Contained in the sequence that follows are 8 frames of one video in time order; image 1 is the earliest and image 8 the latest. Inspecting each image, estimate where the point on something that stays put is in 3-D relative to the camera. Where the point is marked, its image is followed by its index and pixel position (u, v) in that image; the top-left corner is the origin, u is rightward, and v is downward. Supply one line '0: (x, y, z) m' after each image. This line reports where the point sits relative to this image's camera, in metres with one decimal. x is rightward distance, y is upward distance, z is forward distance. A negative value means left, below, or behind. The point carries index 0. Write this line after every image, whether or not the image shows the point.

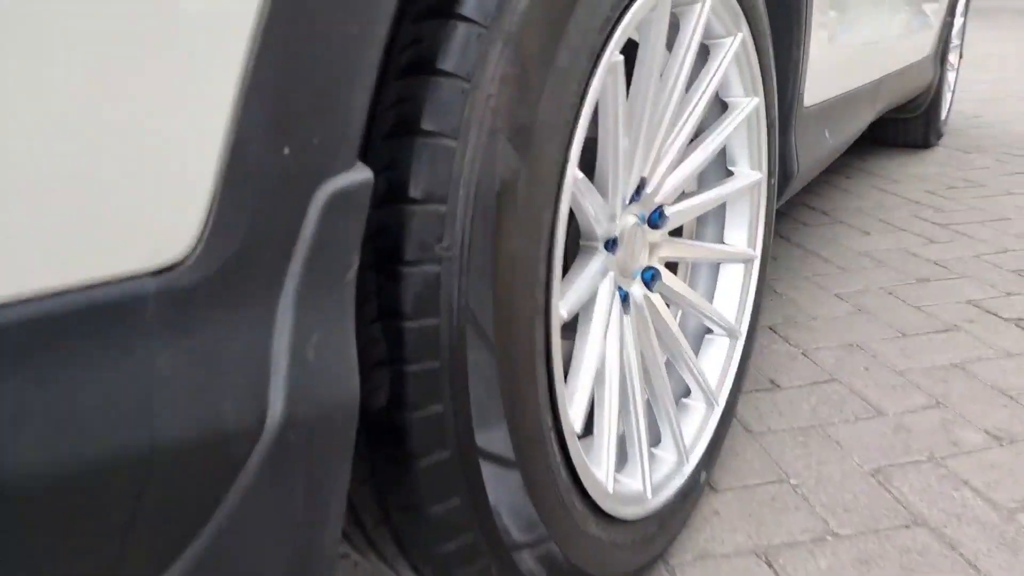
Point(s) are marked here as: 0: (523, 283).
0: (0.0, 0.0, +0.9) m
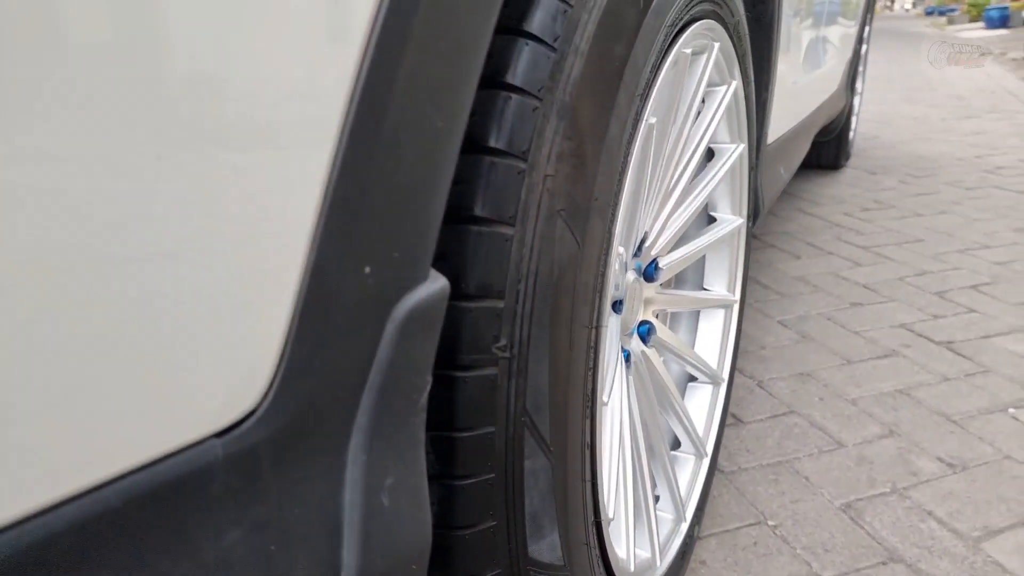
0: (+0.1, -0.1, +0.8) m
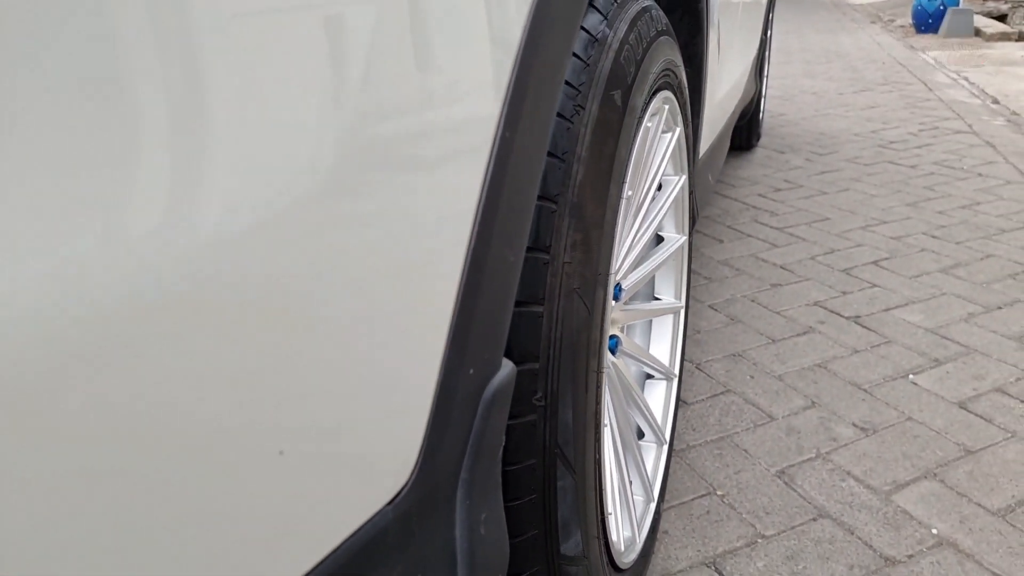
0: (+0.1, -0.2, +1.0) m
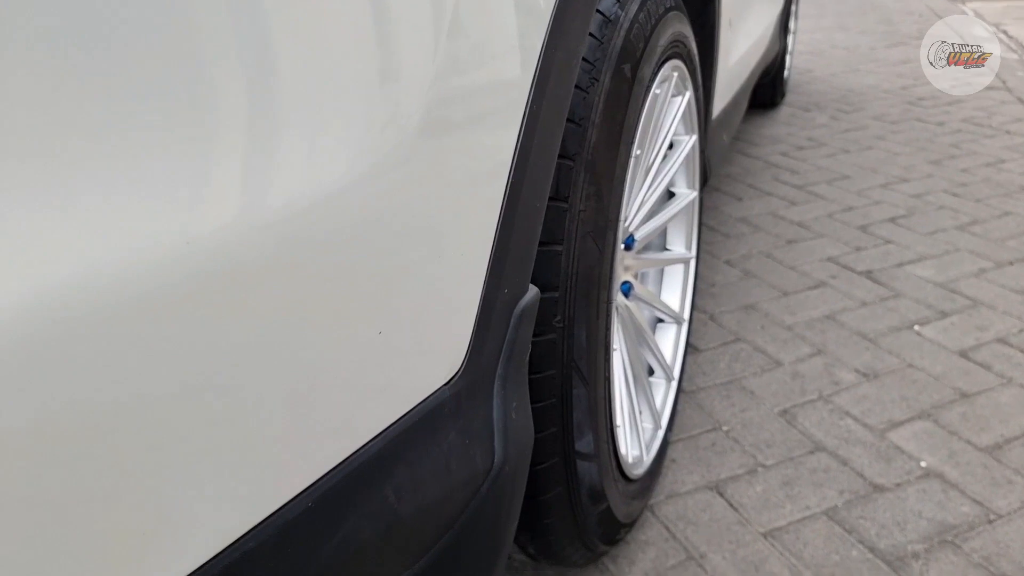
0: (+0.1, -0.1, +1.2) m
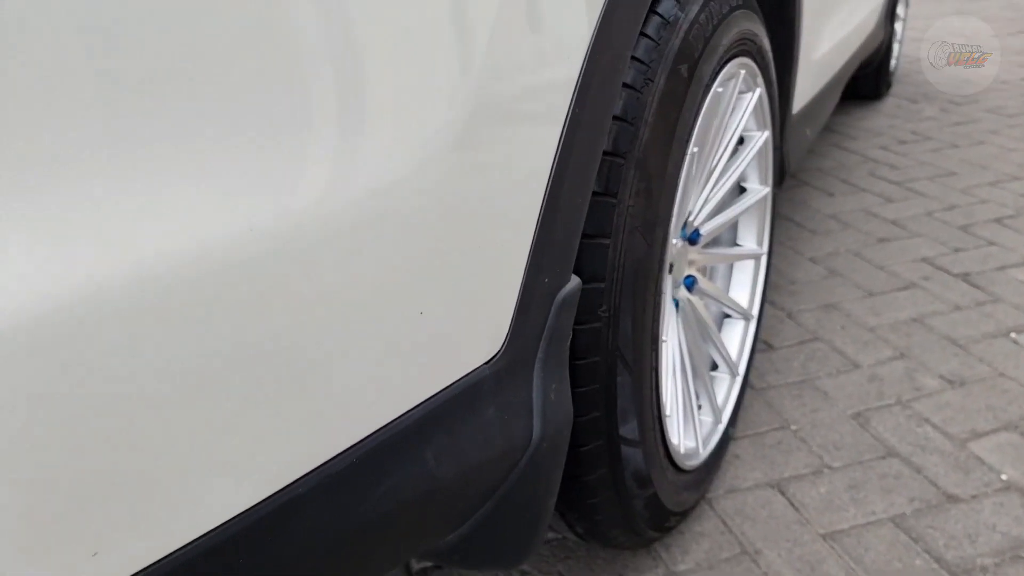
0: (+0.2, -0.1, +1.3) m
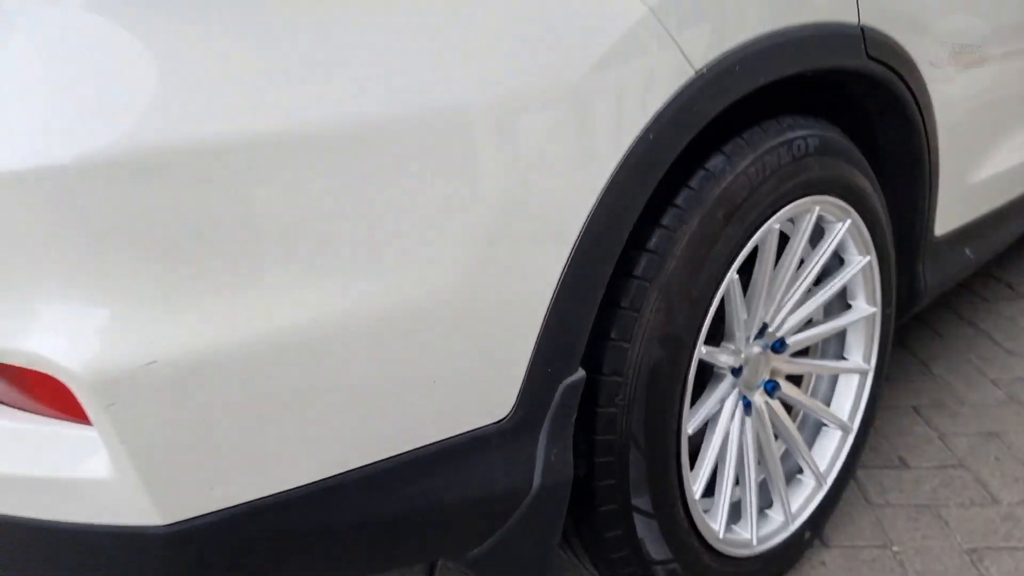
0: (+0.3, -0.2, +1.5) m
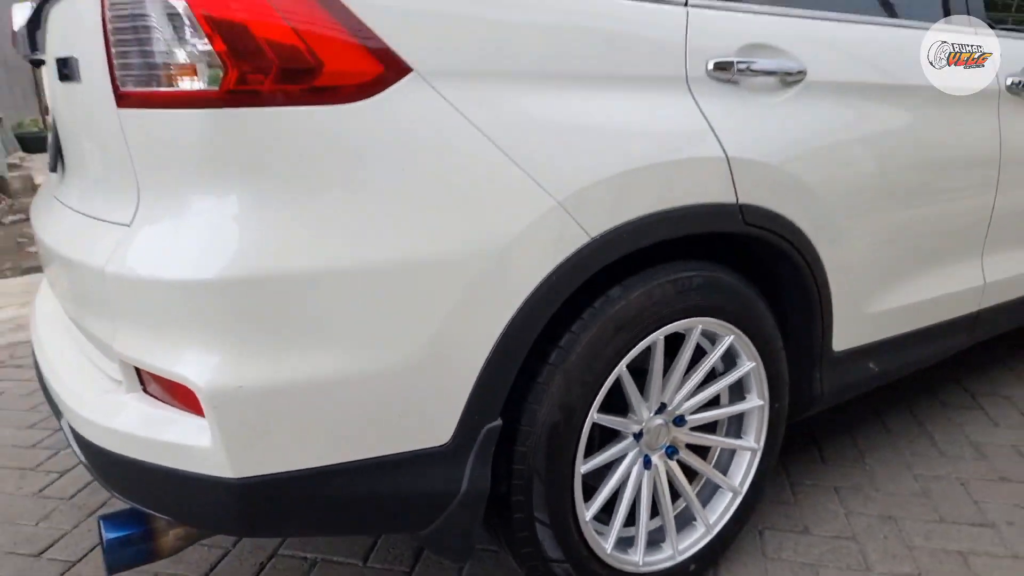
0: (+0.1, -0.5, +2.3) m
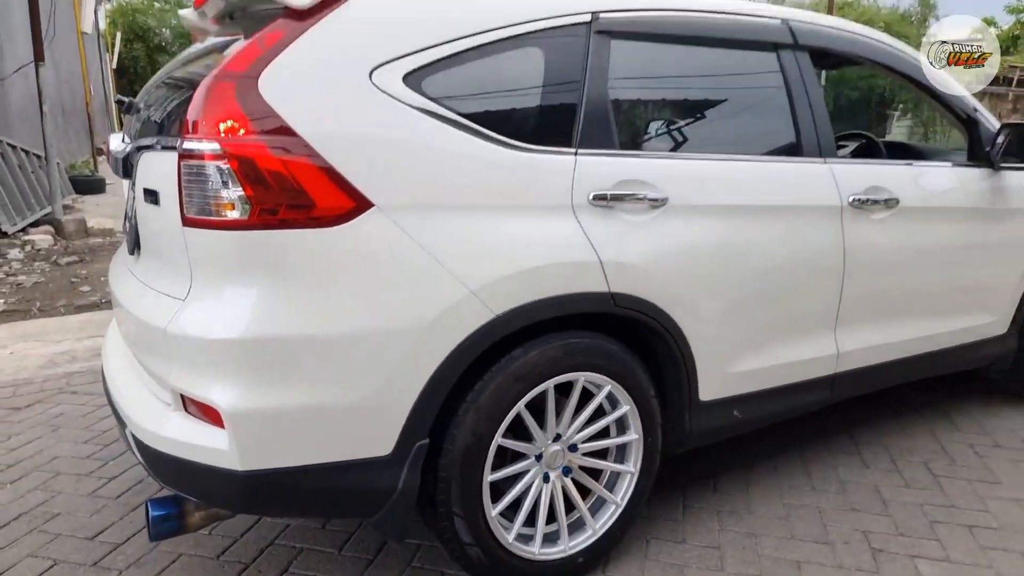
0: (-0.2, -0.7, +3.2) m
